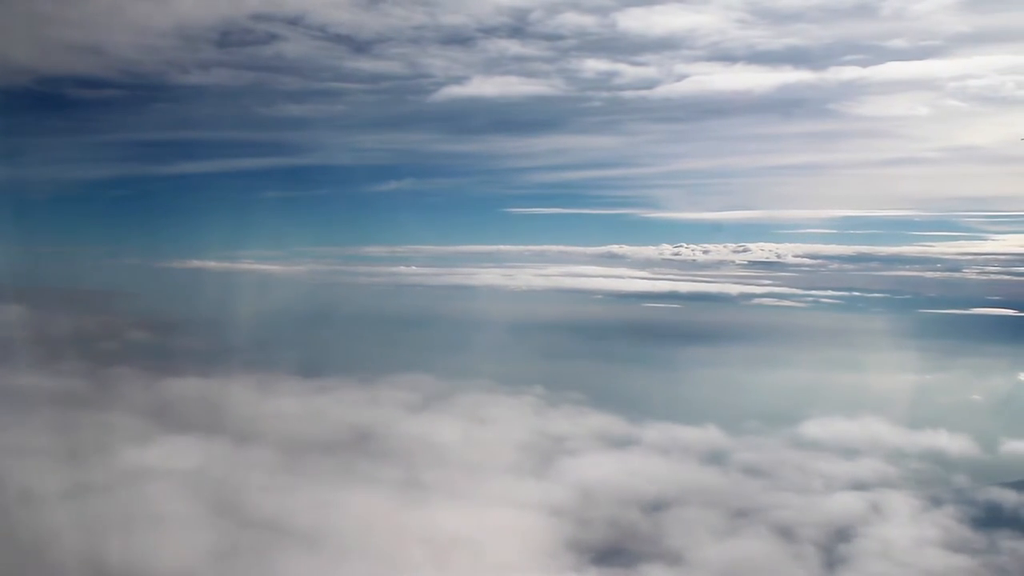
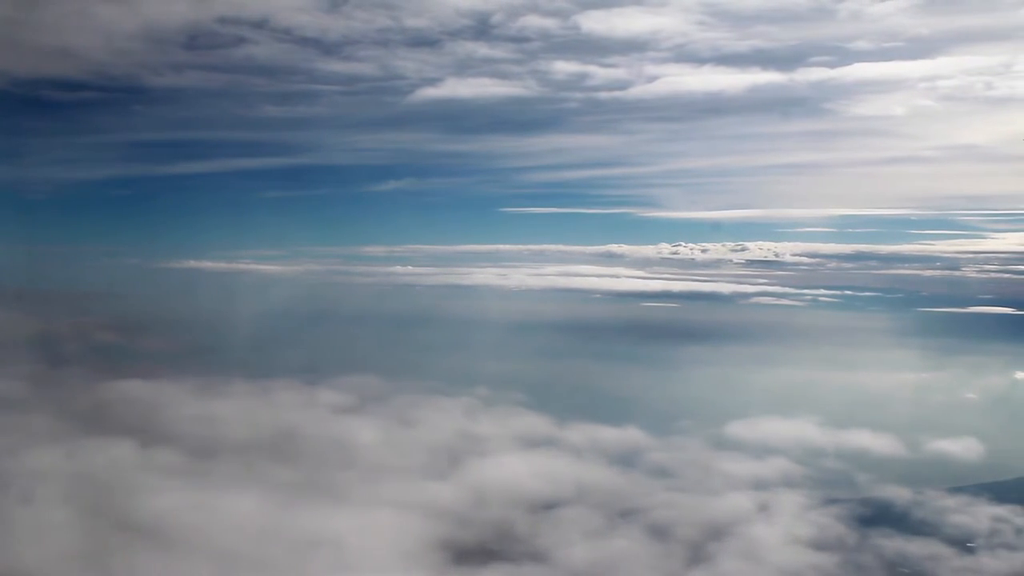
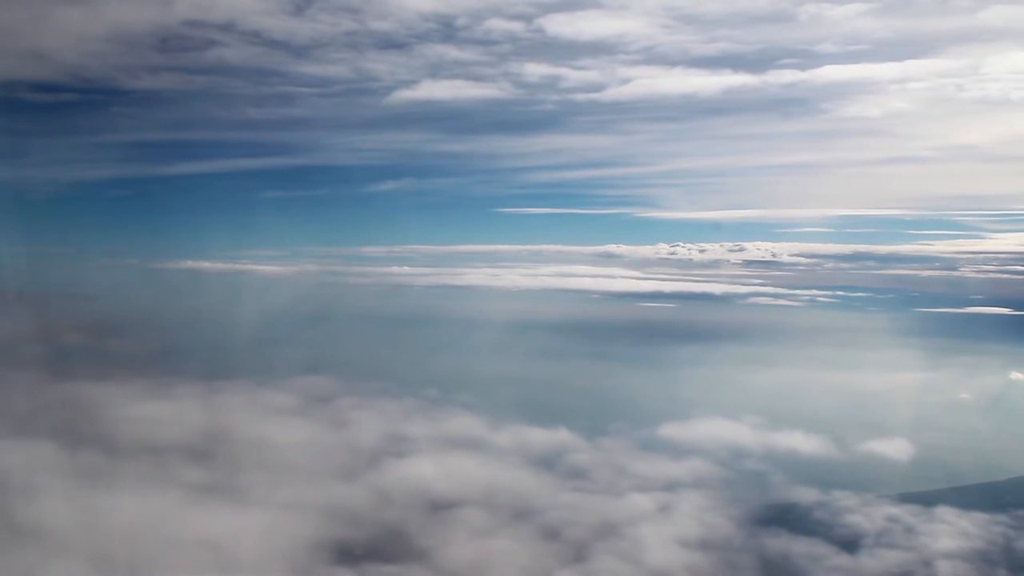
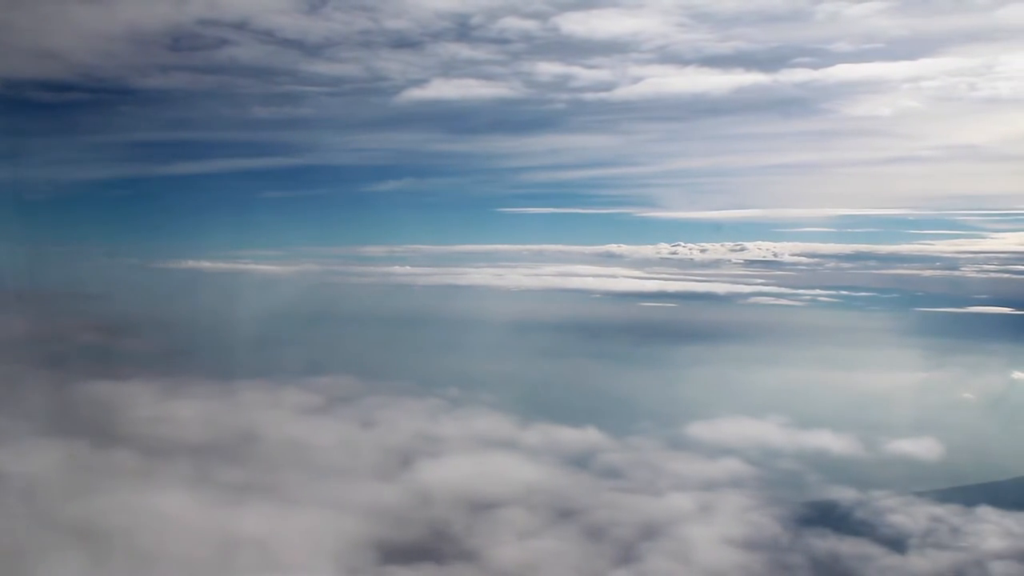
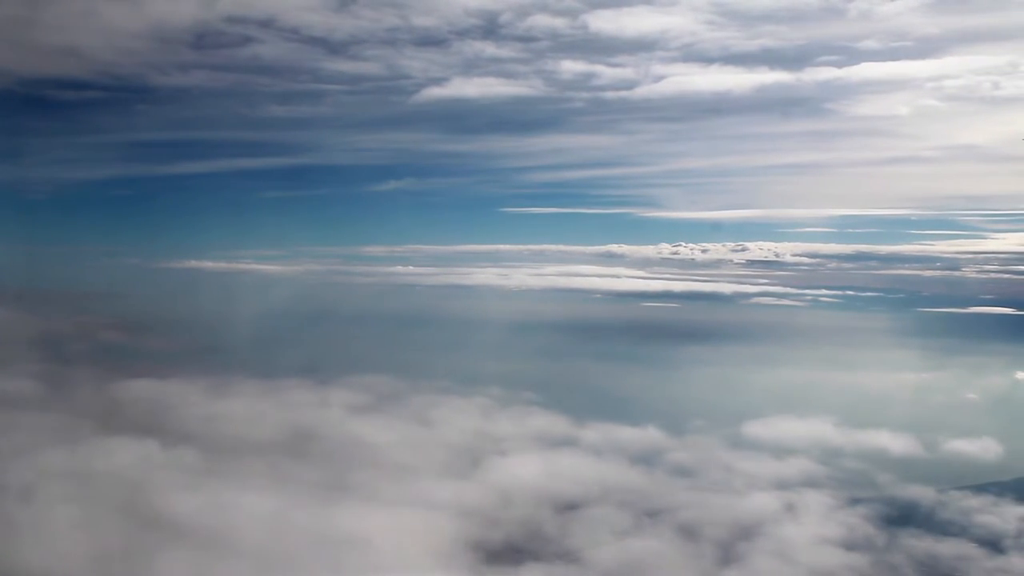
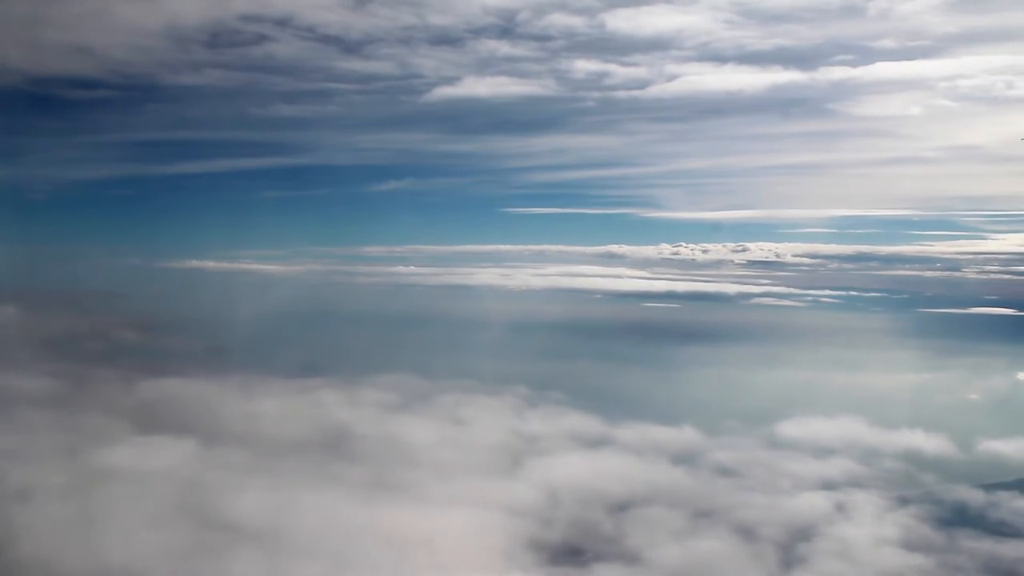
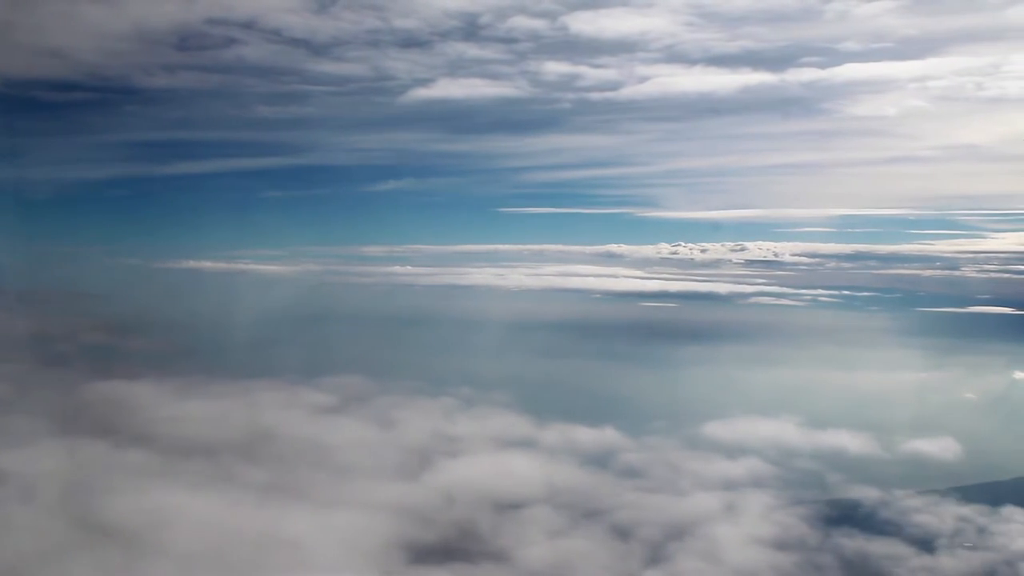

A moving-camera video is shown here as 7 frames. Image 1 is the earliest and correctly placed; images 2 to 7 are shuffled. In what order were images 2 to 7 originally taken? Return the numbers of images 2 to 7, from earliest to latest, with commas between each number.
6, 5, 2, 7, 4, 3
